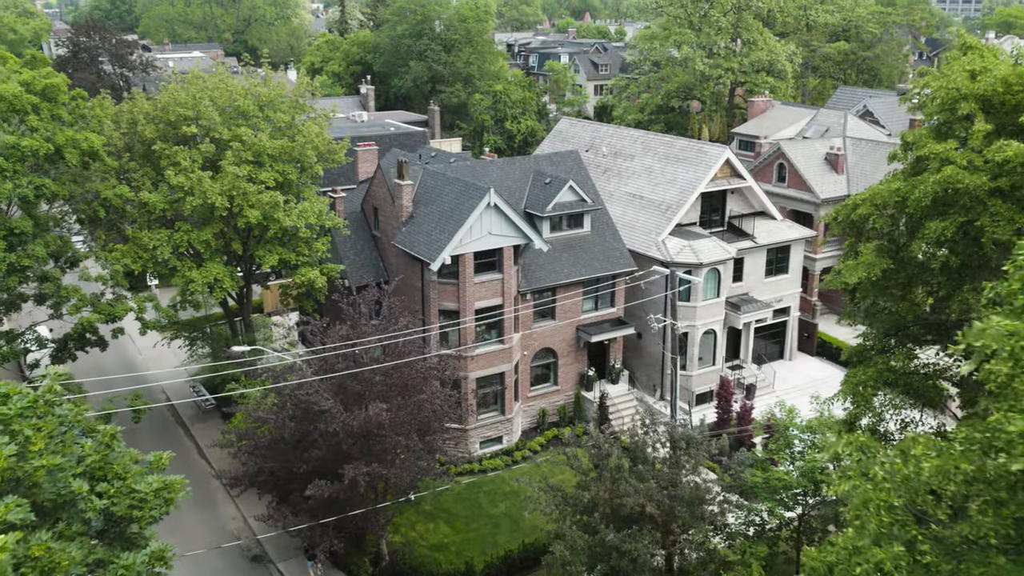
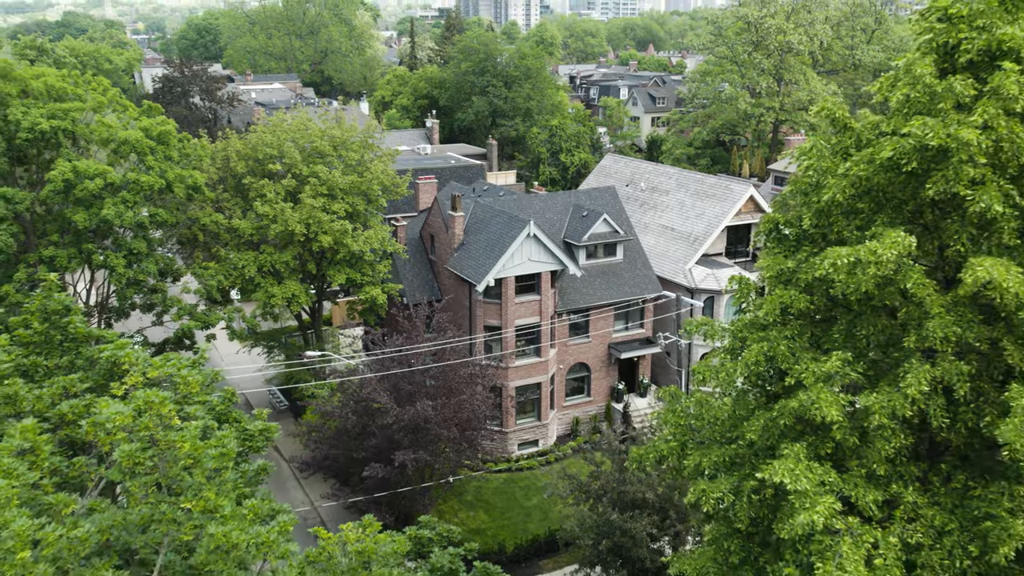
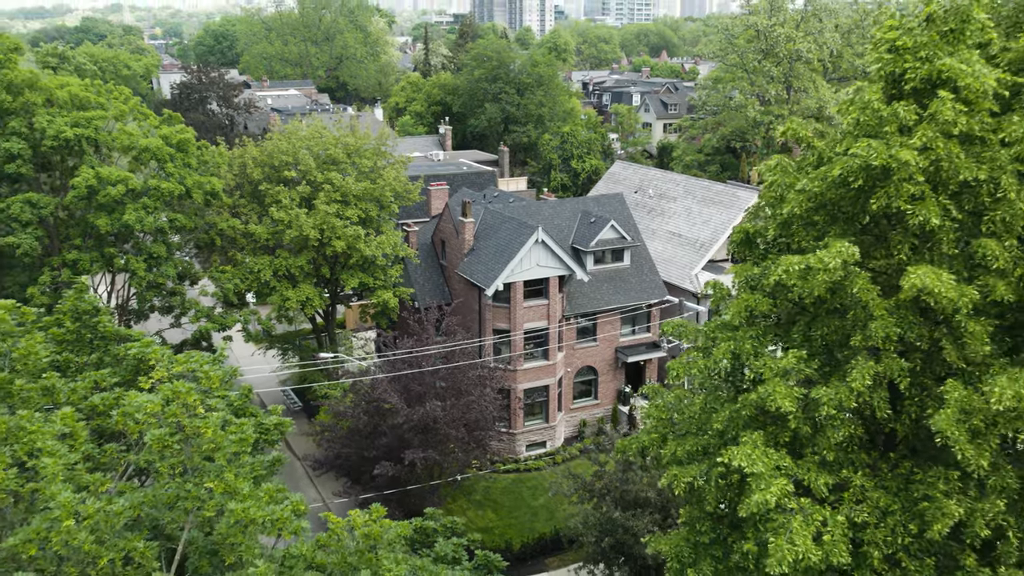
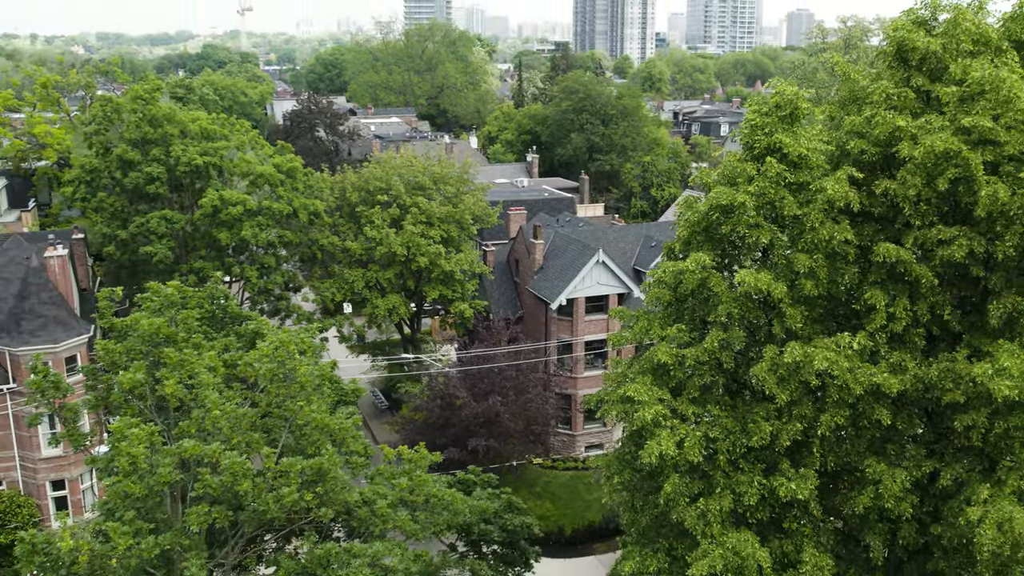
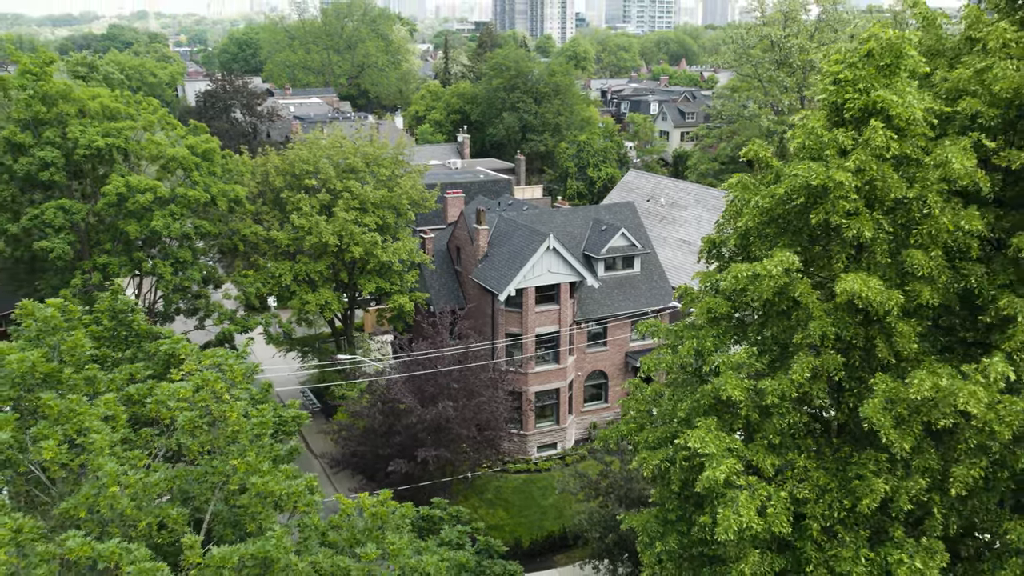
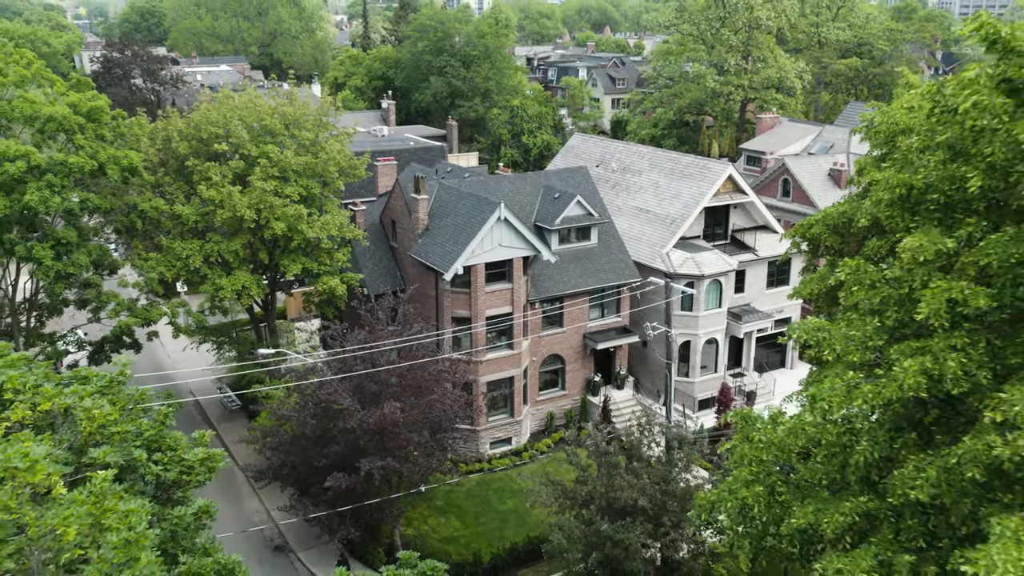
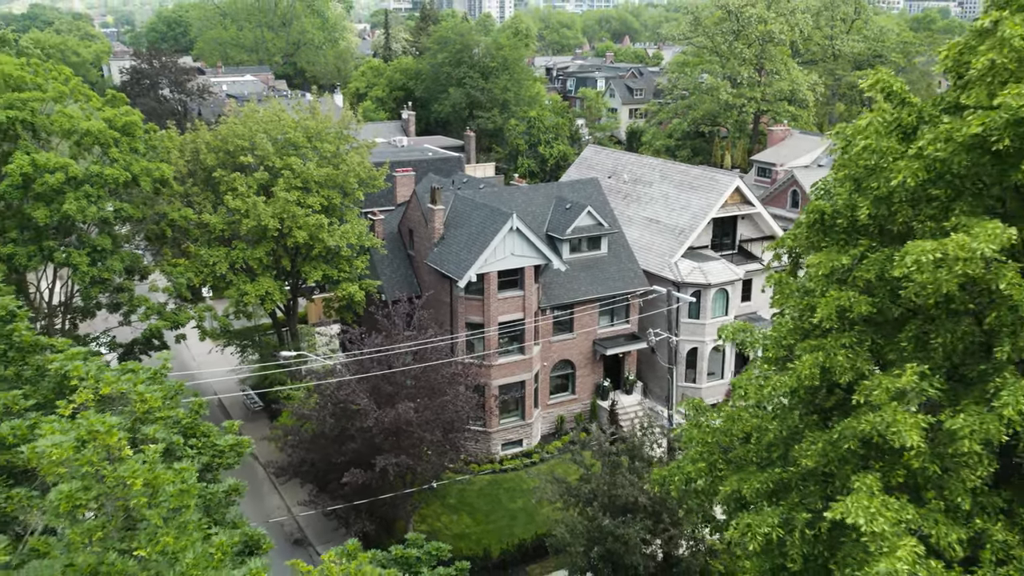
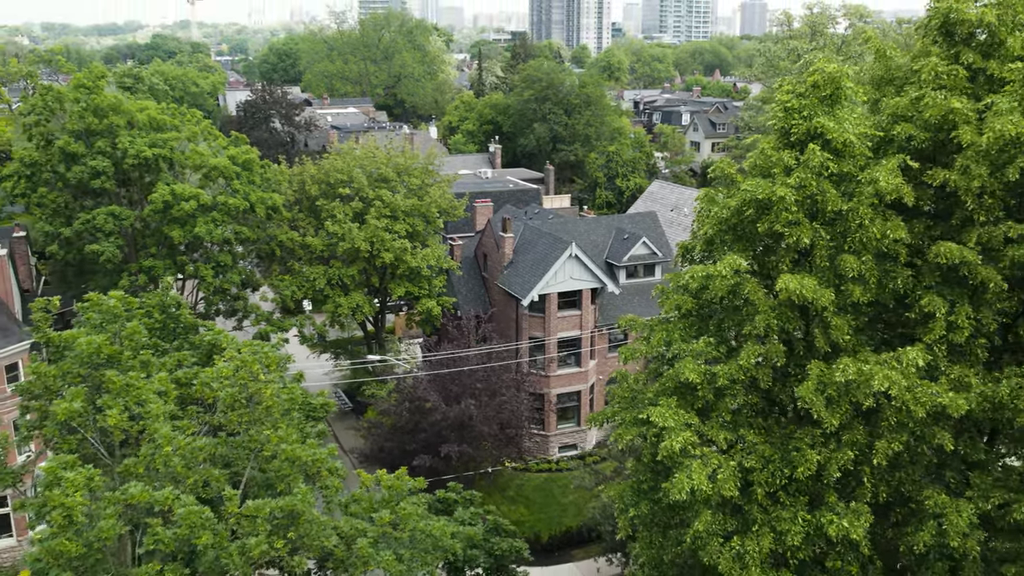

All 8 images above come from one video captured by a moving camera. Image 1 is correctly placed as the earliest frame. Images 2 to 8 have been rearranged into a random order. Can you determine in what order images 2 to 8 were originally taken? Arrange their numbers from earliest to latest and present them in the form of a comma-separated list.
6, 7, 2, 3, 5, 8, 4
